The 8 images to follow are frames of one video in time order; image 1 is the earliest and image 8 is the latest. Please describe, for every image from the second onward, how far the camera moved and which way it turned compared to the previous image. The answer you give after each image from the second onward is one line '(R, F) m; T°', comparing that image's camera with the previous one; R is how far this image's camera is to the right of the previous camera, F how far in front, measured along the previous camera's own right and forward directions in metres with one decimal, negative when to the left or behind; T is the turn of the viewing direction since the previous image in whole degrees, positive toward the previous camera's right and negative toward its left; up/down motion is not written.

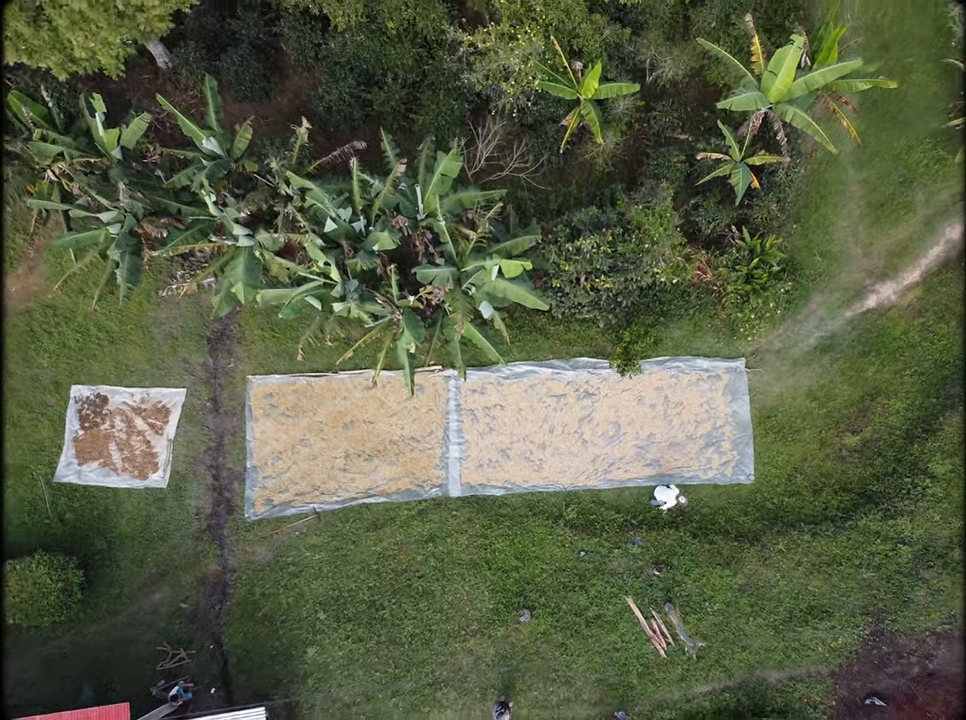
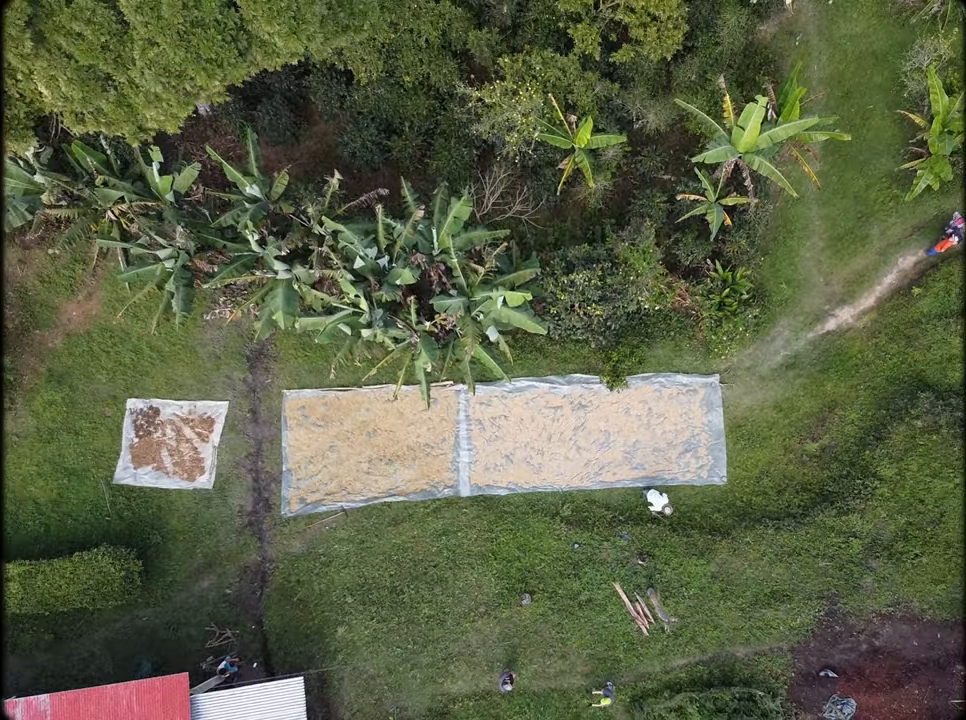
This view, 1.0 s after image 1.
(-0.1, -1.3) m; 0°
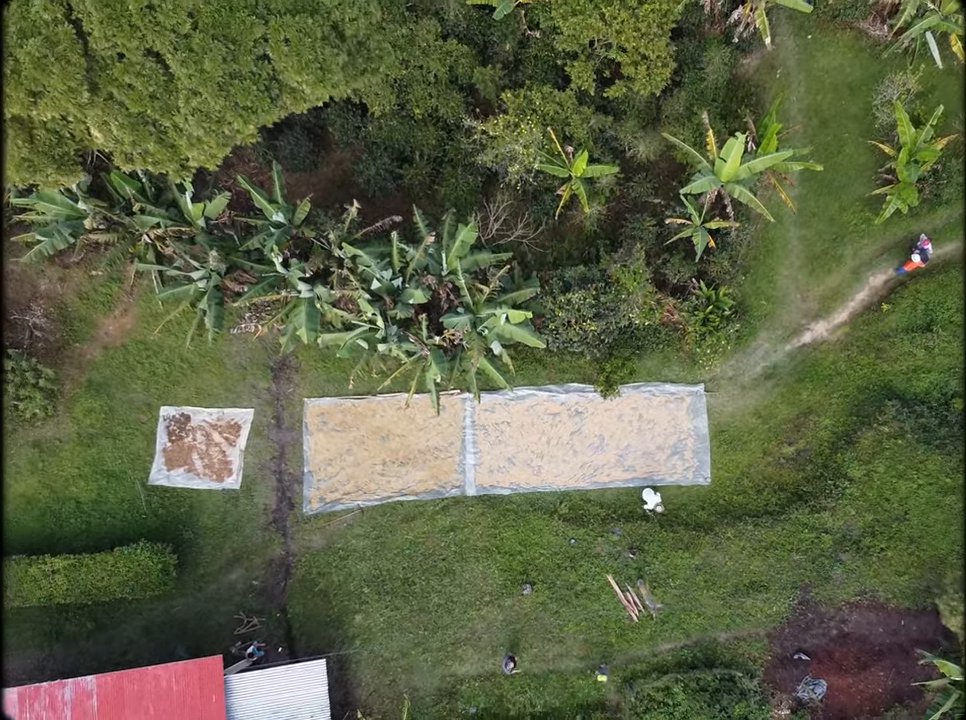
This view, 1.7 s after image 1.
(-0.1, -1.0) m; 0°
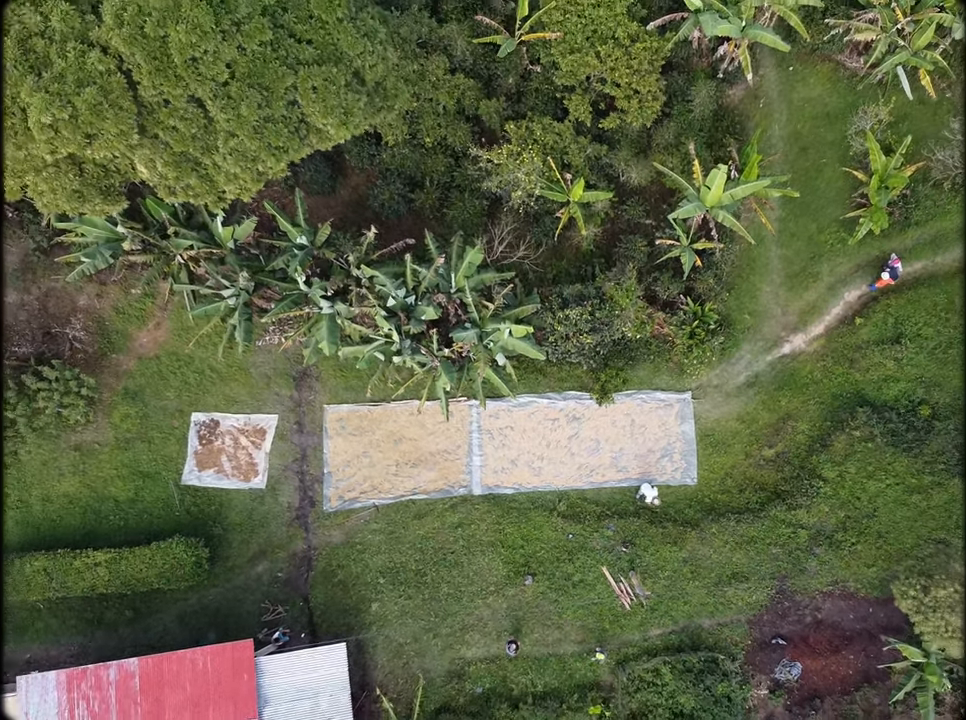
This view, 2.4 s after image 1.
(-0.1, -1.0) m; 0°
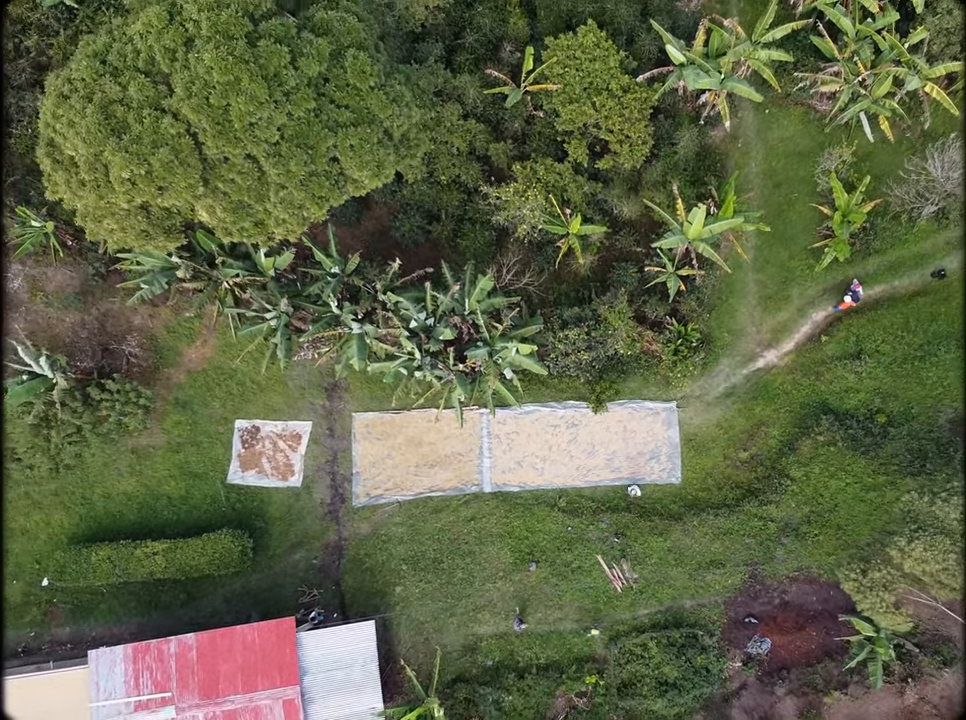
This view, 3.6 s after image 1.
(-0.2, -1.7) m; 0°
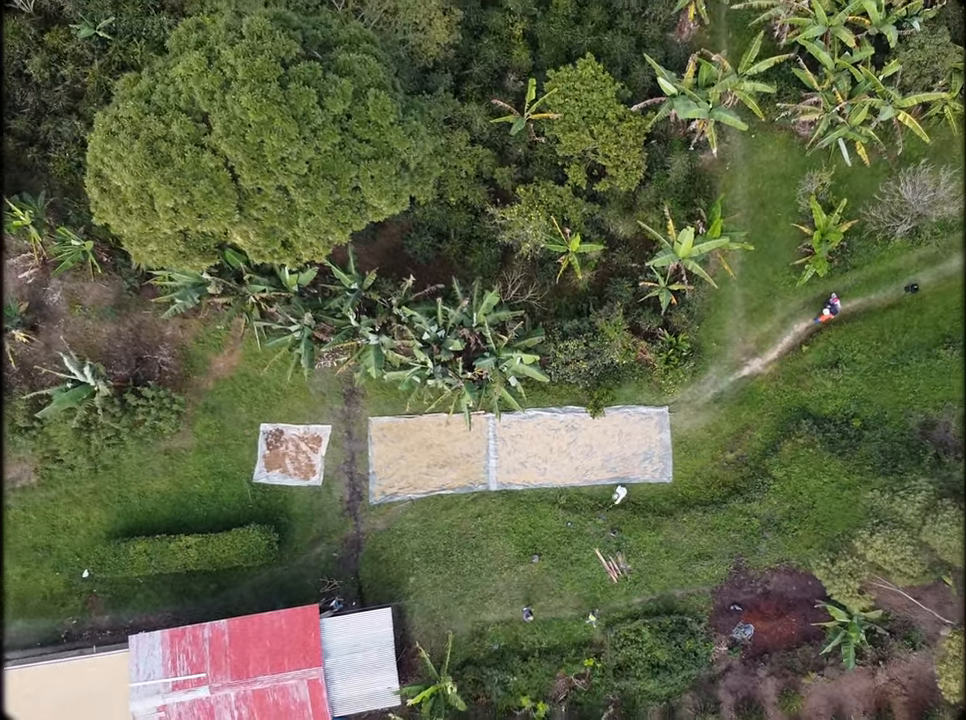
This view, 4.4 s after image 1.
(-0.2, -1.2) m; 0°
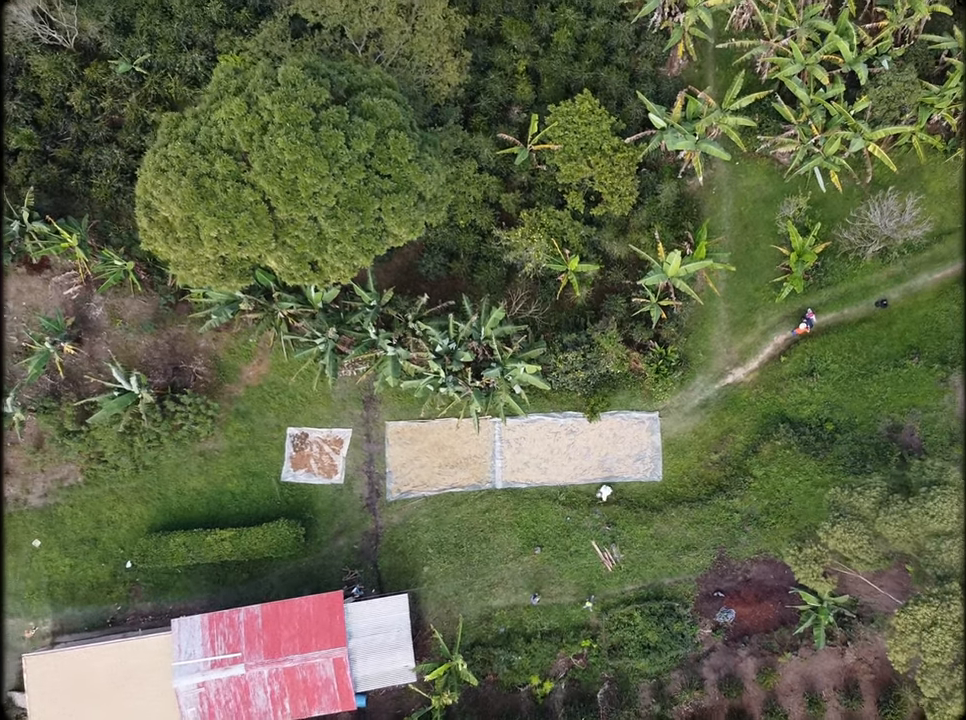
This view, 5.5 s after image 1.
(-0.2, -1.5) m; 0°
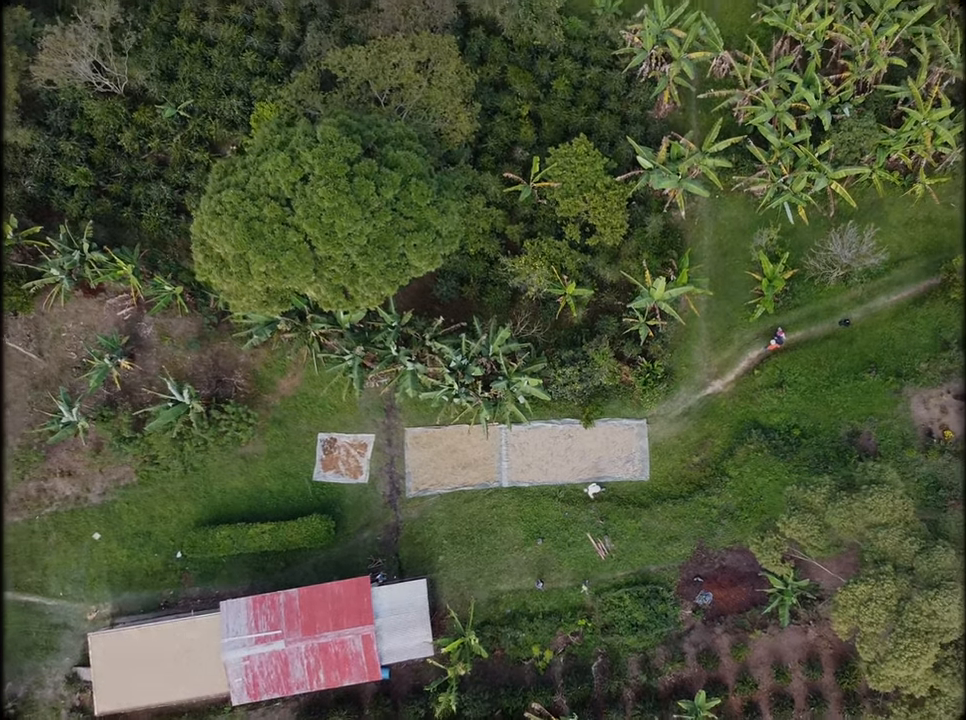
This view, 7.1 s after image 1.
(-0.3, -2.3) m; 0°
